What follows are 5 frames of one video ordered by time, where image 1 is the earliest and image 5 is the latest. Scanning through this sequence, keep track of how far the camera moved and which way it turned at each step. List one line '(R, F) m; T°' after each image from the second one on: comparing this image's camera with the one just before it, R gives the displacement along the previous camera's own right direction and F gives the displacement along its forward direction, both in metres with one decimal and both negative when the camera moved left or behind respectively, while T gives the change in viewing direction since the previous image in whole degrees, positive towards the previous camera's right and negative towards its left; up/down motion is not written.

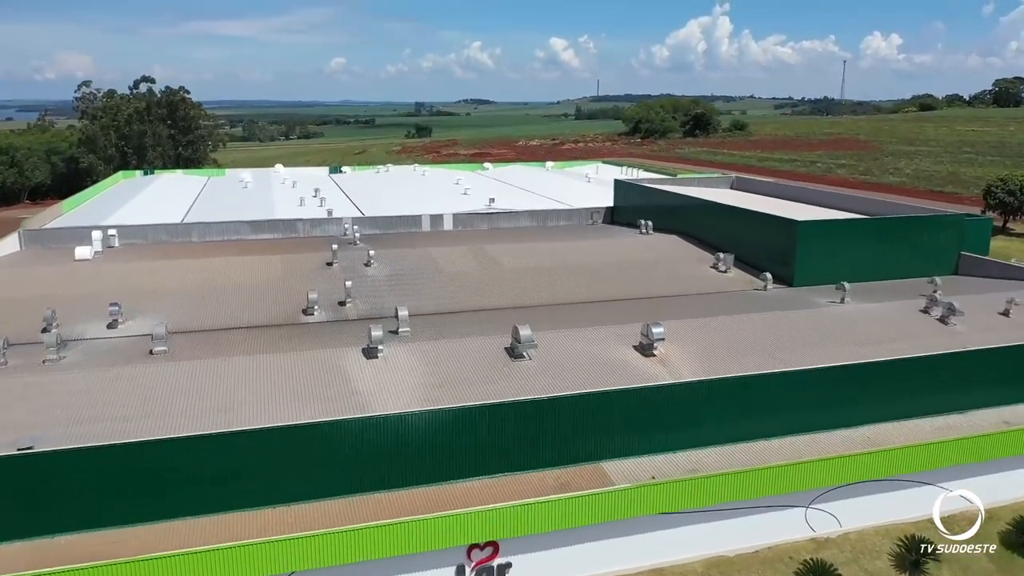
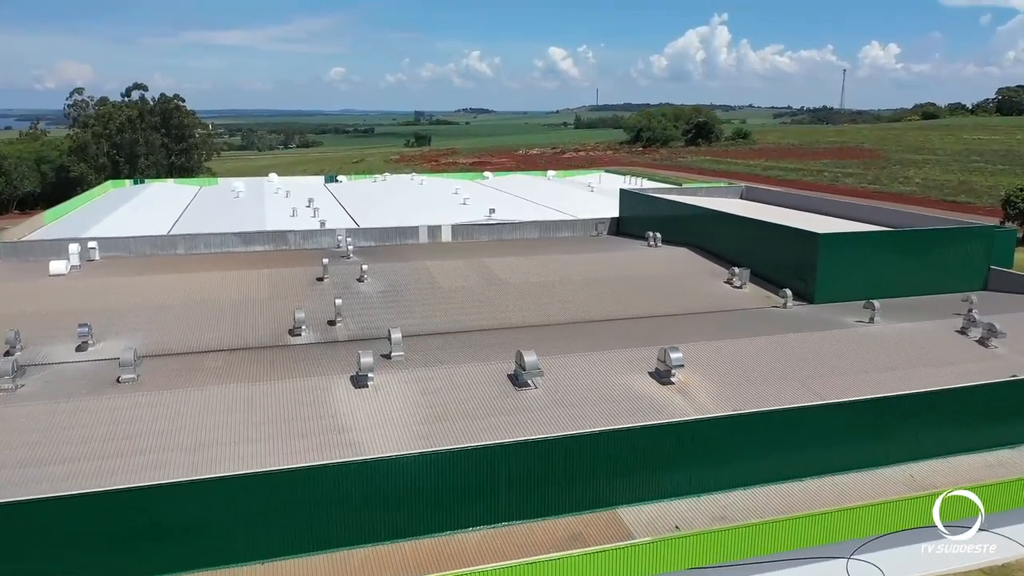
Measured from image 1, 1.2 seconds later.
(-0.1, +1.8) m; 0°
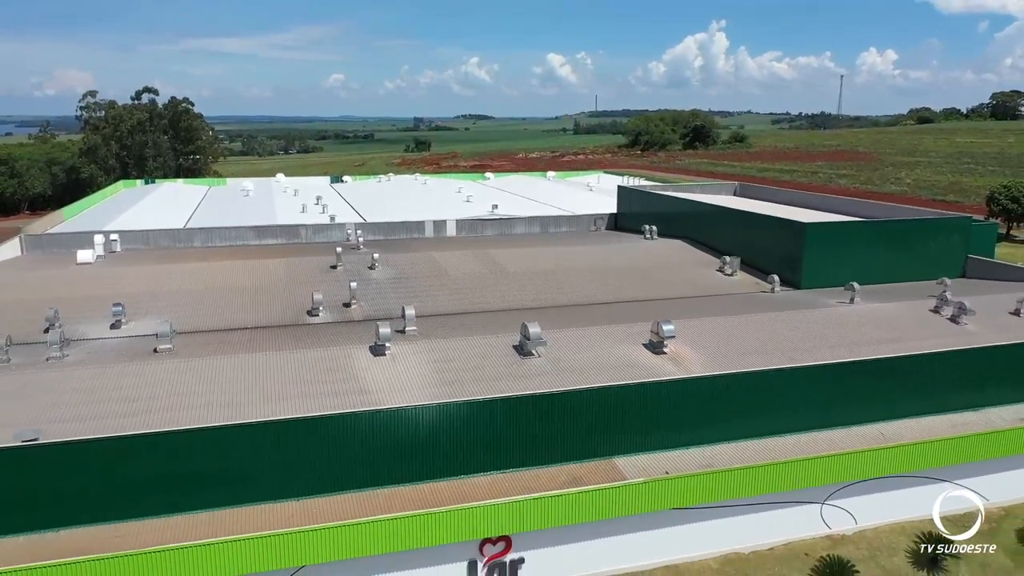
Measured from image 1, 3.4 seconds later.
(-0.2, -1.6) m; 0°
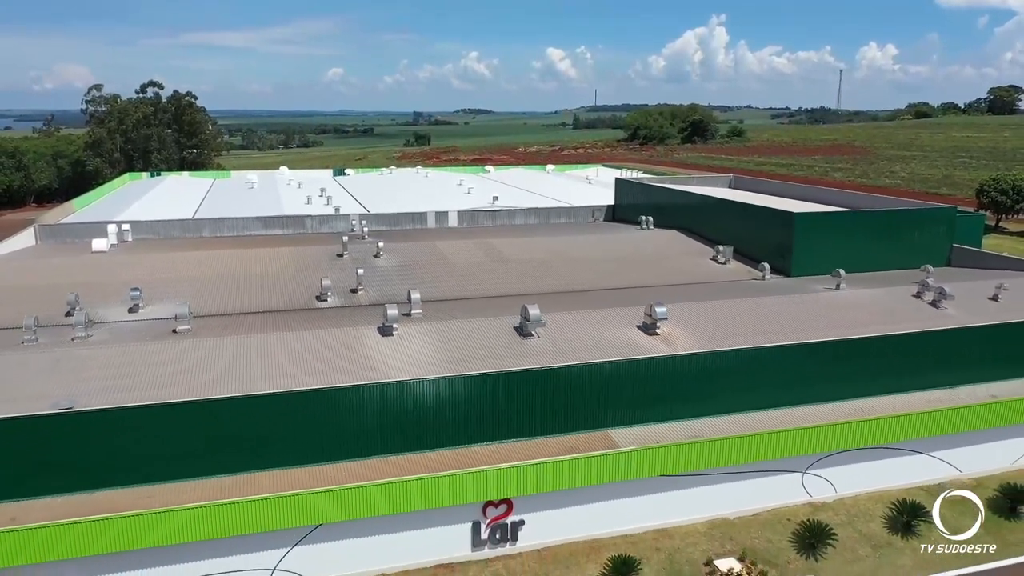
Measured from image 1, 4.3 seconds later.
(0.0, -1.0) m; 0°
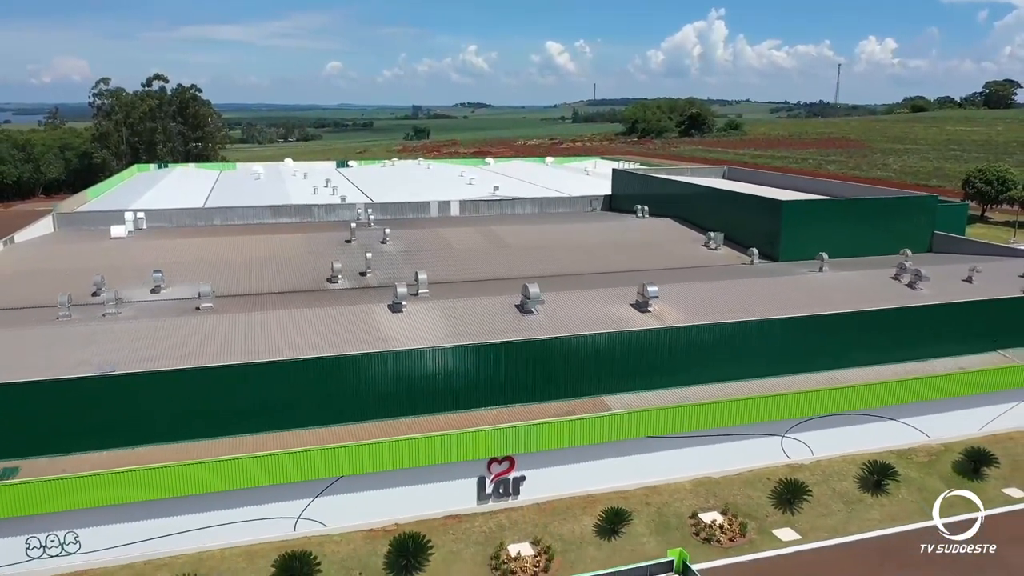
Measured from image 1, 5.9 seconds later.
(-0.1, -1.4) m; 0°
